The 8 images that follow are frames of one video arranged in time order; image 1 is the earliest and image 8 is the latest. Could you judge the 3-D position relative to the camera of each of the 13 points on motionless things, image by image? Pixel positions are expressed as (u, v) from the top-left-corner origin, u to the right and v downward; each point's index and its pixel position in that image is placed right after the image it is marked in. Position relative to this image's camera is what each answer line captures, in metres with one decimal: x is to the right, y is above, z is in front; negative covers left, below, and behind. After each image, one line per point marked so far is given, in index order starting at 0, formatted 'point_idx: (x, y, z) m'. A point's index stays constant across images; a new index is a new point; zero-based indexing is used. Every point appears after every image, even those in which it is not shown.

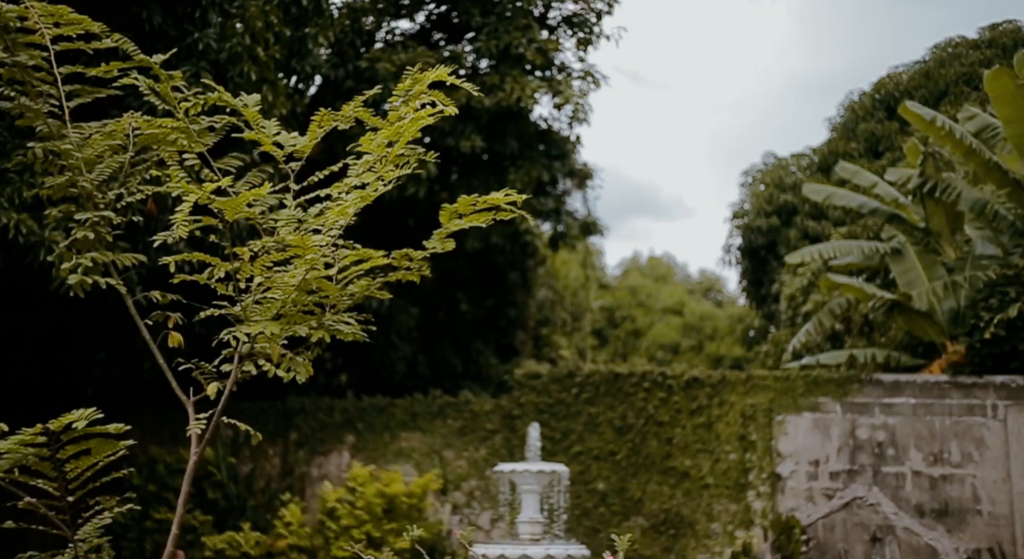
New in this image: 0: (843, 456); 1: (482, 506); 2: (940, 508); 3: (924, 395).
0: (+3.1, -1.7, +11.1) m
1: (-0.3, -2.3, +11.8) m
2: (+3.9, -2.1, +10.8) m
3: (+3.8, -1.1, +11.0) m
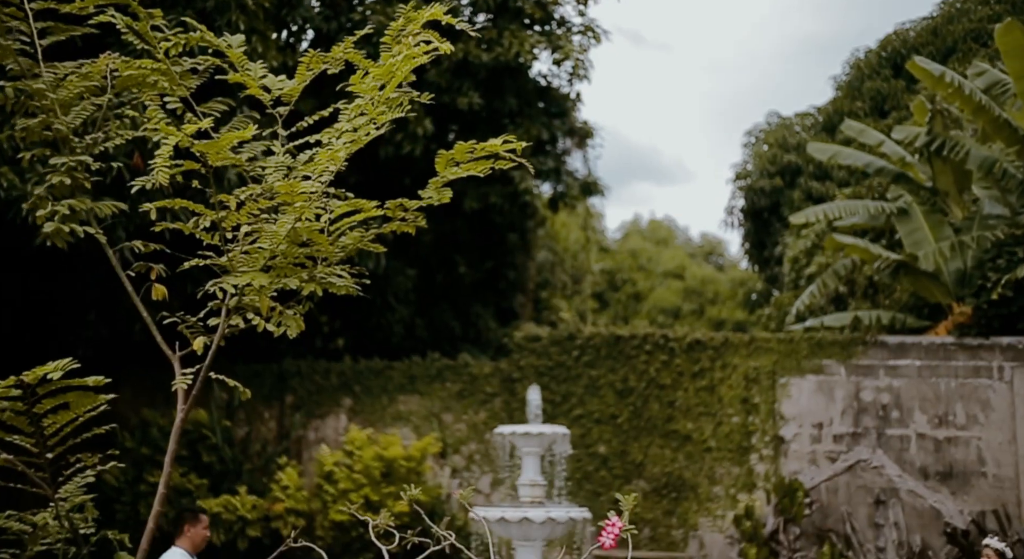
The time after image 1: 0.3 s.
0: (+3.1, -1.3, +11.0) m
1: (-0.3, -1.9, +11.6) m
2: (+3.9, -1.7, +10.7) m
3: (+3.8, -0.7, +10.8) m
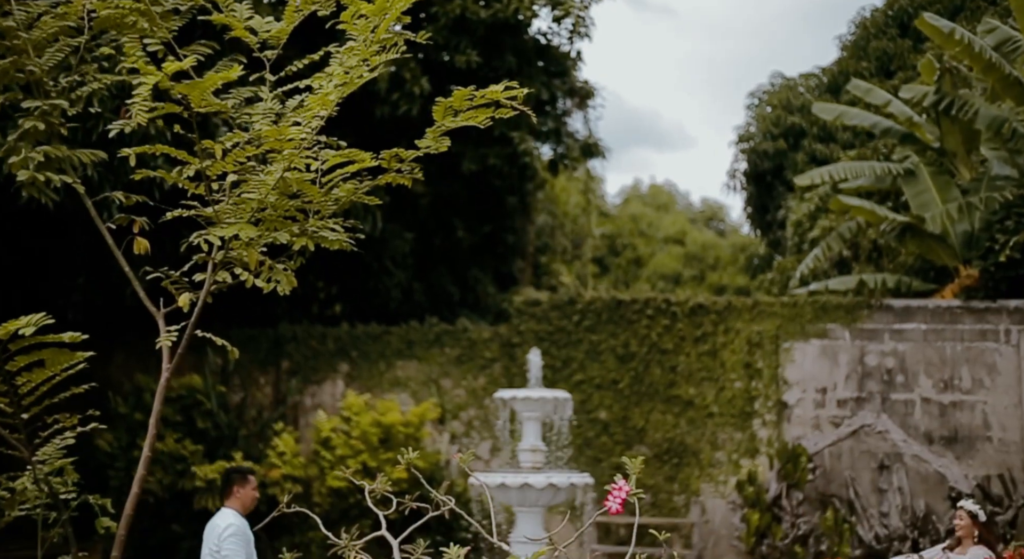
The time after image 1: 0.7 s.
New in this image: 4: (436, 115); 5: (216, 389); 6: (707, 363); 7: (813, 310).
0: (+3.1, -1.0, +10.8) m
1: (-0.3, -1.5, +11.5) m
2: (+3.9, -1.4, +10.6) m
3: (+3.8, -0.4, +10.7) m
4: (-0.3, +0.7, +4.8) m
5: (-2.8, -1.0, +11.1) m
6: (+1.9, -0.8, +11.3) m
7: (+2.8, -0.3, +11.0) m
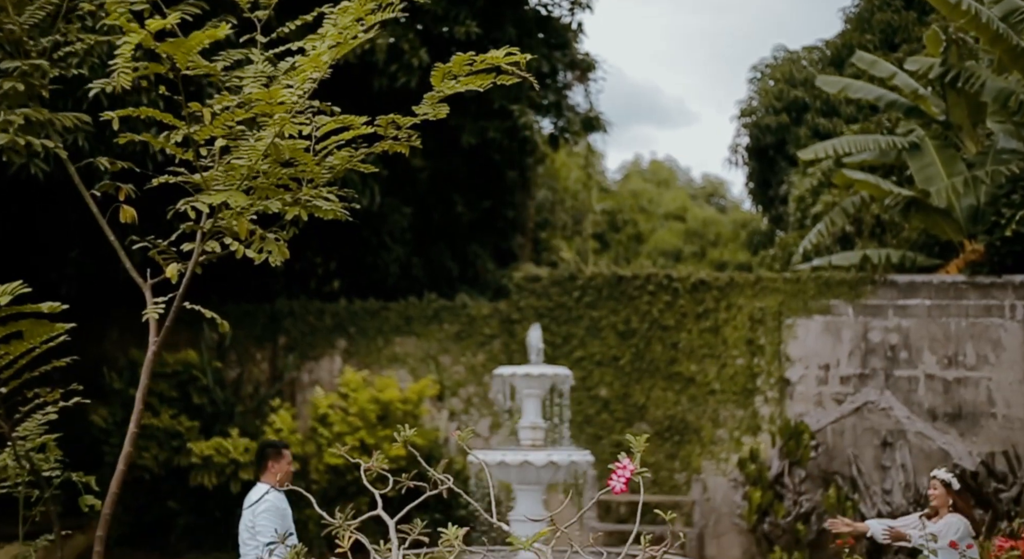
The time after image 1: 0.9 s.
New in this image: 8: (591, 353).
0: (+3.1, -0.7, +10.7) m
1: (-0.3, -1.3, +11.4) m
2: (+3.9, -1.2, +10.5) m
3: (+3.8, -0.1, +10.5) m
4: (-0.3, +0.8, +4.7) m
5: (-2.8, -0.8, +11.0) m
6: (+1.9, -0.6, +11.2) m
7: (+2.8, -0.1, +10.8) m
8: (+0.8, -0.7, +11.4) m
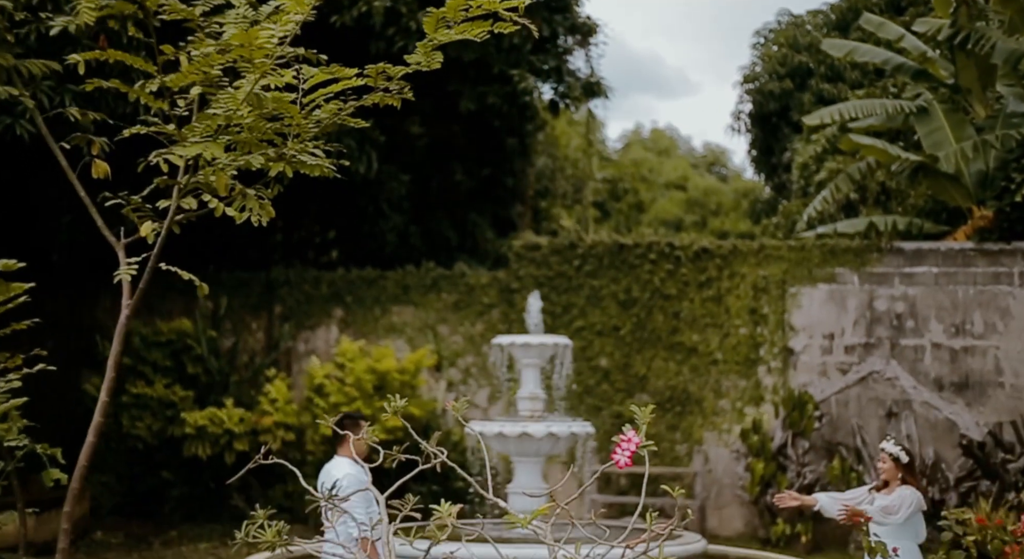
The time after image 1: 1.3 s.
0: (+3.1, -0.4, +10.5) m
1: (-0.3, -1.0, +11.2) m
2: (+3.9, -0.9, +10.3) m
3: (+3.8, +0.1, +10.3) m
4: (-0.3, +0.9, +4.4) m
5: (-2.8, -0.5, +10.8) m
6: (+1.9, -0.3, +11.0) m
7: (+2.8, +0.2, +10.6) m
8: (+0.8, -0.4, +11.2) m
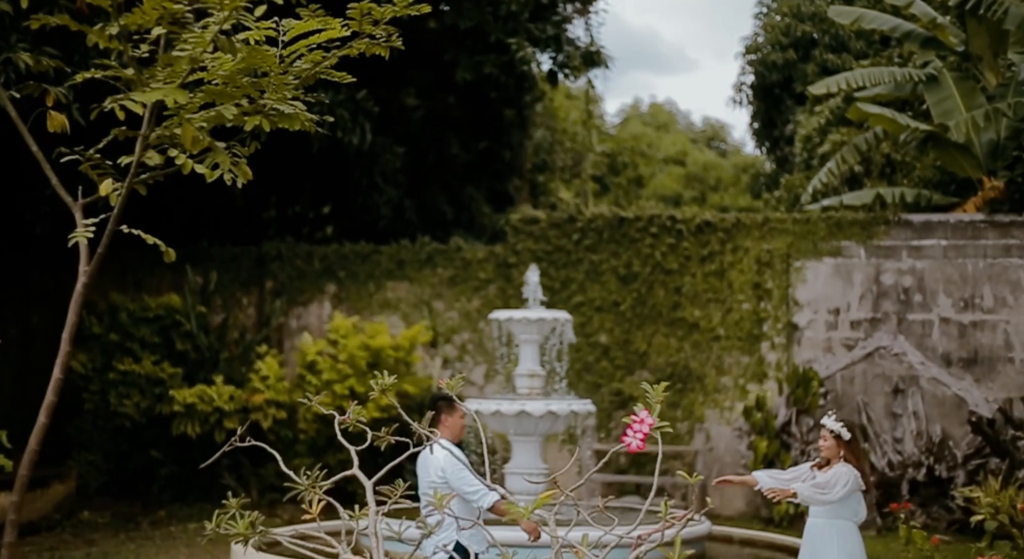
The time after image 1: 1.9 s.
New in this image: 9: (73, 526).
0: (+3.1, -0.2, +10.3) m
1: (-0.3, -0.7, +10.9) m
2: (+3.9, -0.7, +10.0) m
3: (+3.8, +0.4, +10.0) m
4: (-0.3, +1.0, +4.1) m
5: (-2.8, -0.3, +10.5) m
6: (+1.8, 0.0, +10.7) m
7: (+2.8, +0.5, +10.3) m
8: (+0.7, -0.2, +10.9) m
9: (-3.6, -2.0, +9.7) m
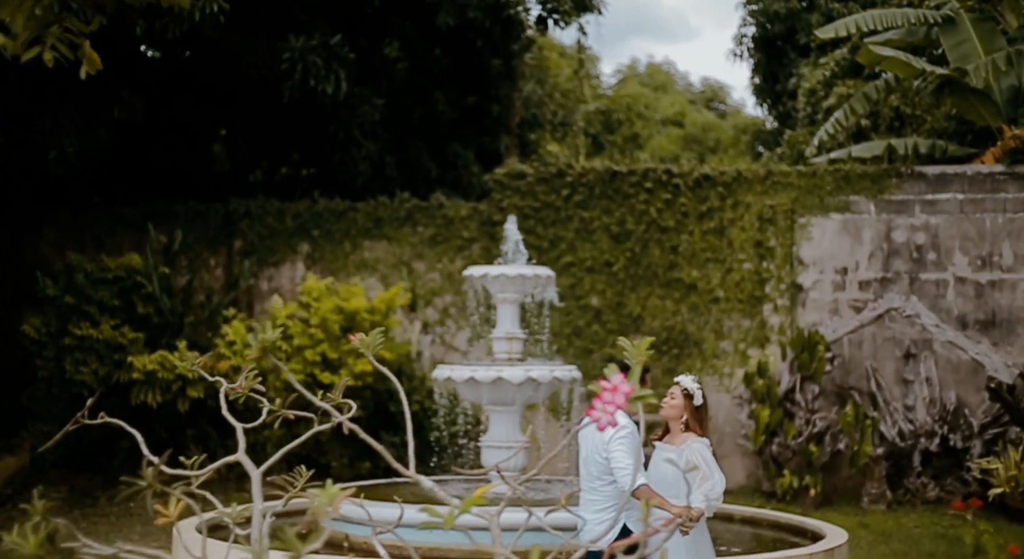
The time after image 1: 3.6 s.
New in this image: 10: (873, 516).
0: (+3.0, +0.1, +9.6) m
1: (-0.5, -0.4, +10.2) m
2: (+3.8, -0.3, +9.3) m
3: (+3.7, +0.7, +9.3) m
4: (-0.5, +1.2, +3.4) m
5: (-3.0, +0.1, +9.8) m
6: (+1.7, +0.3, +10.0) m
7: (+2.6, +0.8, +9.6) m
8: (+0.6, +0.2, +10.2) m
9: (-3.8, -1.7, +9.1) m
10: (+2.7, -1.8, +8.9) m
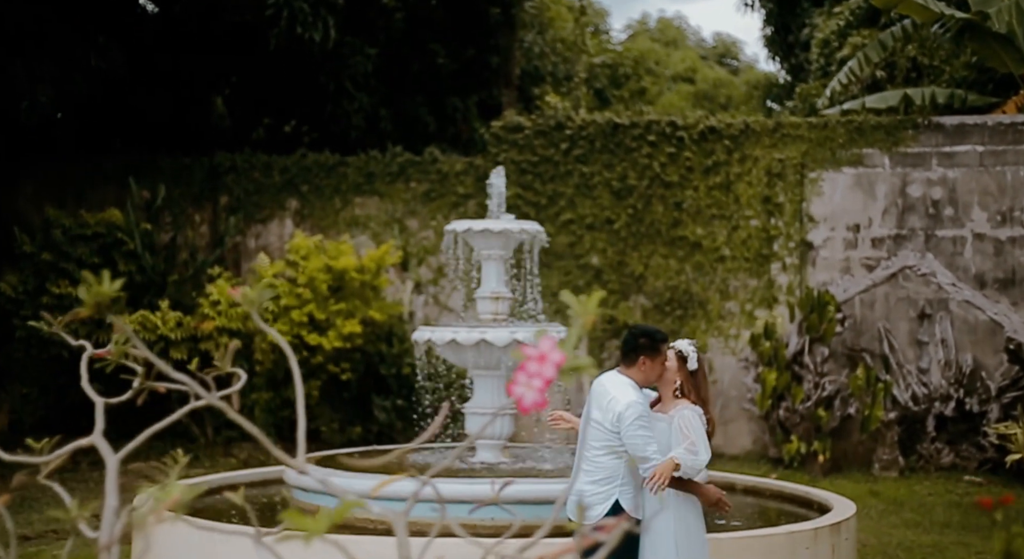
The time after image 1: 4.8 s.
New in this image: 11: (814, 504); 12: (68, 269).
0: (+2.9, +0.5, +9.1) m
1: (-0.5, 0.0, +9.8) m
2: (+3.7, 0.0, +8.9) m
3: (+3.6, +1.0, +8.8) m
4: (-0.6, +1.3, +2.9) m
5: (-3.0, +0.4, +9.4) m
6: (+1.7, +0.7, +9.6) m
7: (+2.6, +1.1, +9.1) m
8: (+0.6, +0.5, +9.8) m
9: (-3.8, -1.4, +8.7) m
10: (+2.7, -1.5, +8.5) m
11: (+1.5, -1.1, +5.9) m
12: (-3.5, +0.1, +9.2) m
